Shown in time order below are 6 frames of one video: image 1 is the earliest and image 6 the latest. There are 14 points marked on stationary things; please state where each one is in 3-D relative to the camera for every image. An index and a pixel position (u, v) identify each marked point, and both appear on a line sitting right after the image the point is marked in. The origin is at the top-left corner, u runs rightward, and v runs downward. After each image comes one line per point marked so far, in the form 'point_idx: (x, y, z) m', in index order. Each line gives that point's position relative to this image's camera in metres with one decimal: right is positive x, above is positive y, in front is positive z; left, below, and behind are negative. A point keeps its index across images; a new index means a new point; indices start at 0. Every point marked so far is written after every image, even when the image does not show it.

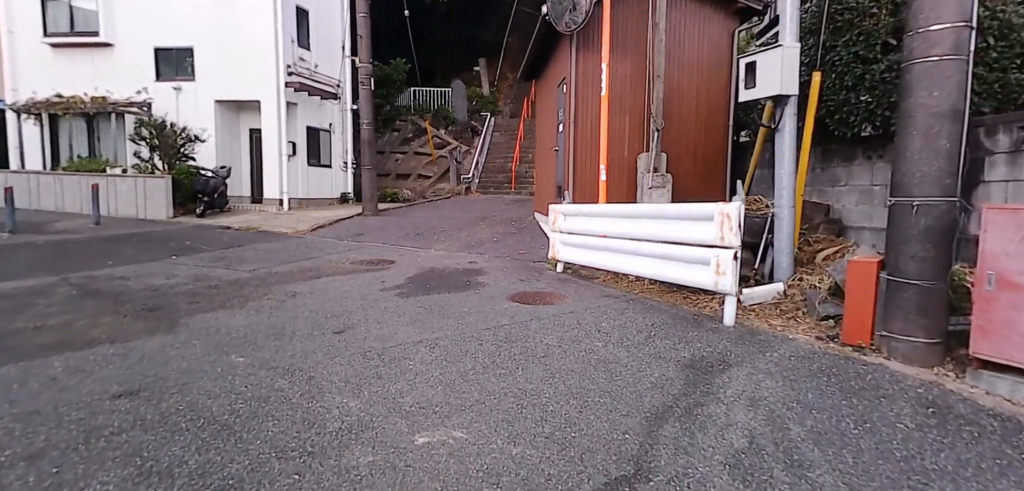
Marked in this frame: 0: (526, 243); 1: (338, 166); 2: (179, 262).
0: (+0.2, 0.0, +7.7) m
1: (-4.8, +2.2, +14.0) m
2: (-4.2, -0.2, +6.4) m
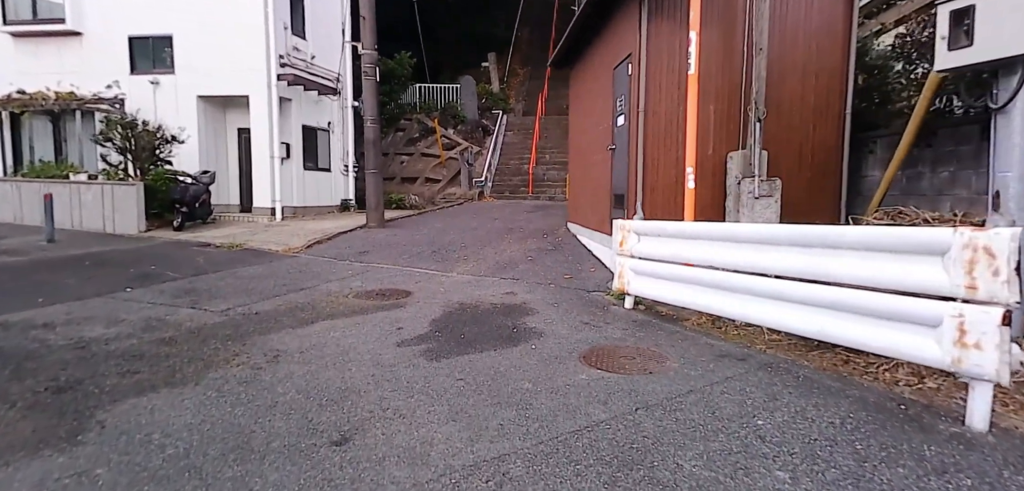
0: (+0.7, -0.2, +6.2) m
1: (-4.3, +1.9, +12.6) m
2: (-3.7, -0.5, +5.0) m
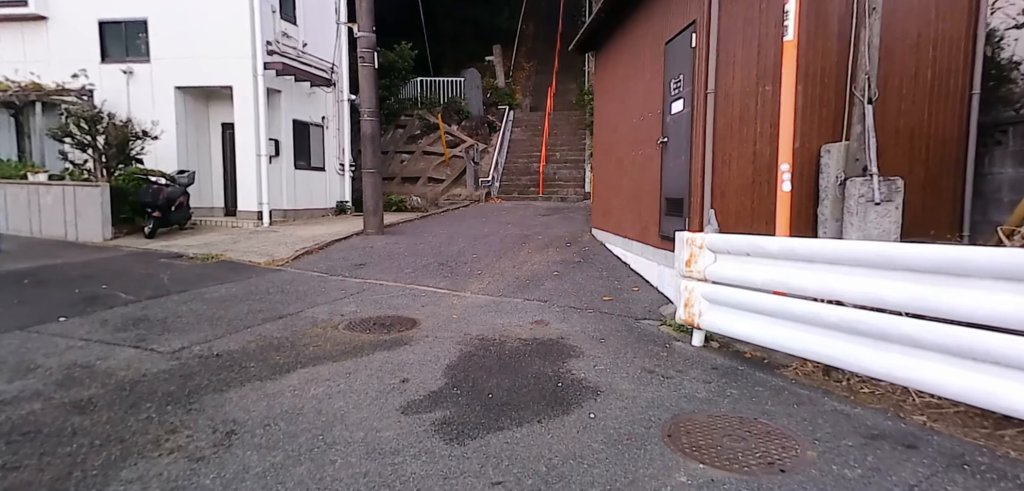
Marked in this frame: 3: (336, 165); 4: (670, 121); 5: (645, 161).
0: (+1.0, -0.4, +5.2) m
1: (-4.0, +1.7, +11.5) m
2: (-3.4, -0.7, +3.9) m
3: (-4.0, +1.8, +11.6) m
4: (+1.4, +1.1, +4.6) m
5: (+1.4, +0.9, +5.3) m
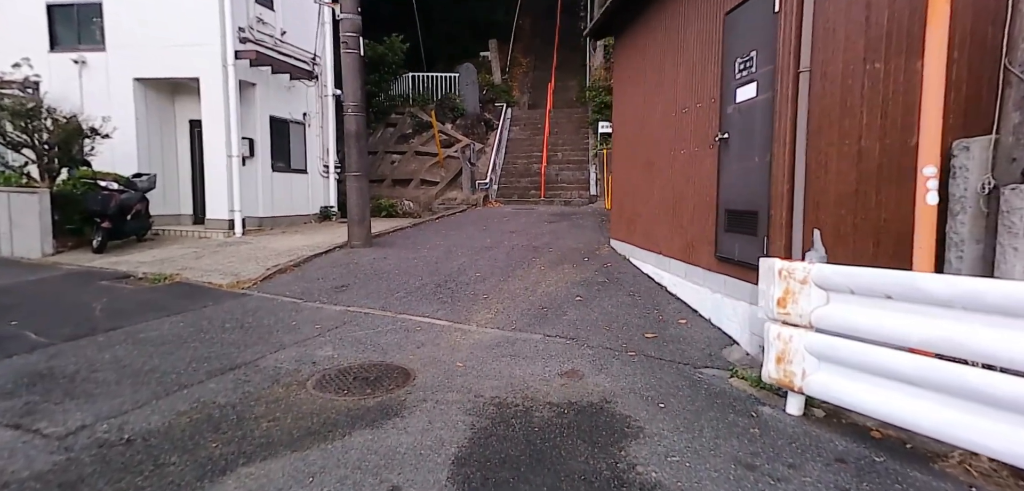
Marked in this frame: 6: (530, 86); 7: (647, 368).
0: (+1.1, -0.6, +4.2) m
1: (-4.0, +1.5, +10.5) m
2: (-3.3, -0.8, +2.8) m
3: (-4.0, +1.6, +10.5) m
4: (+1.5, +1.0, +3.6) m
5: (+1.5, +0.7, +4.3) m
6: (+0.7, +6.1, +19.5) m
7: (+0.9, -0.8, +3.3) m
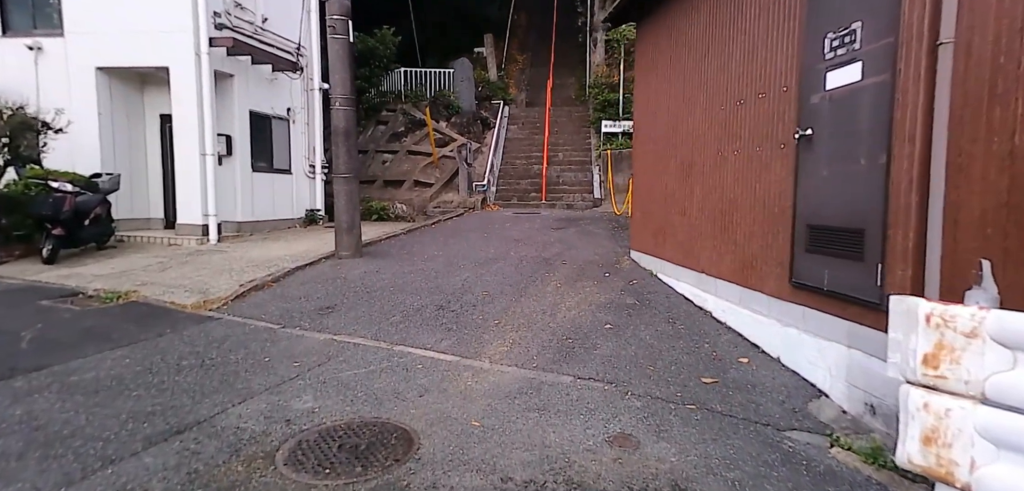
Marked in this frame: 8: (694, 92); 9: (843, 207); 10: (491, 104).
0: (+1.3, -0.7, +3.5) m
1: (-4.0, +1.4, +9.6) m
2: (-3.1, -1.0, +2.0) m
3: (-3.9, +1.5, +9.7) m
4: (+1.7, +0.8, +2.9) m
5: (+1.6, +0.6, +3.6) m
6: (+0.6, +5.9, +18.7) m
7: (+1.0, -0.9, +2.6) m
8: (+1.6, +1.3, +4.4) m
9: (+1.7, +0.2, +2.7) m
10: (-0.7, +4.4, +15.8) m
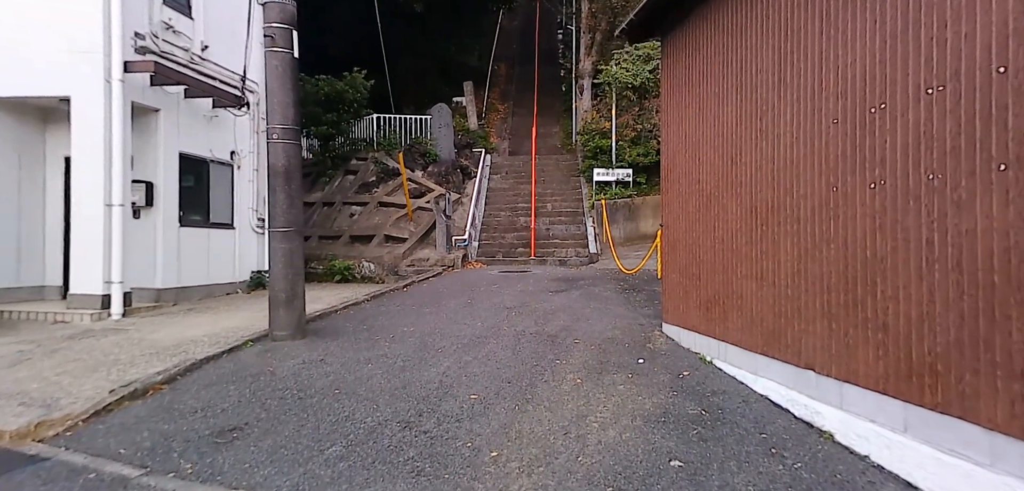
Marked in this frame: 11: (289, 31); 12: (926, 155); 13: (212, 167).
0: (+1.3, -1.1, +1.9) m
1: (-4.2, +0.3, +8.1) m
2: (-2.9, -1.2, +0.3) m
3: (-4.1, +0.4, +8.2) m
4: (+1.8, +0.5, +1.6) m
5: (+1.7, +0.2, +2.2) m
6: (-0.1, +3.9, +17.8) m
7: (+1.2, -1.2, +1.0) m
8: (+1.6, +0.9, +3.2) m
9: (+1.8, -0.1, +1.3) m
10: (-1.2, +2.6, +14.7) m
11: (-2.1, +2.0, +4.8) m
12: (+1.7, +0.4, +2.2) m
13: (-4.4, +1.1, +7.5) m
